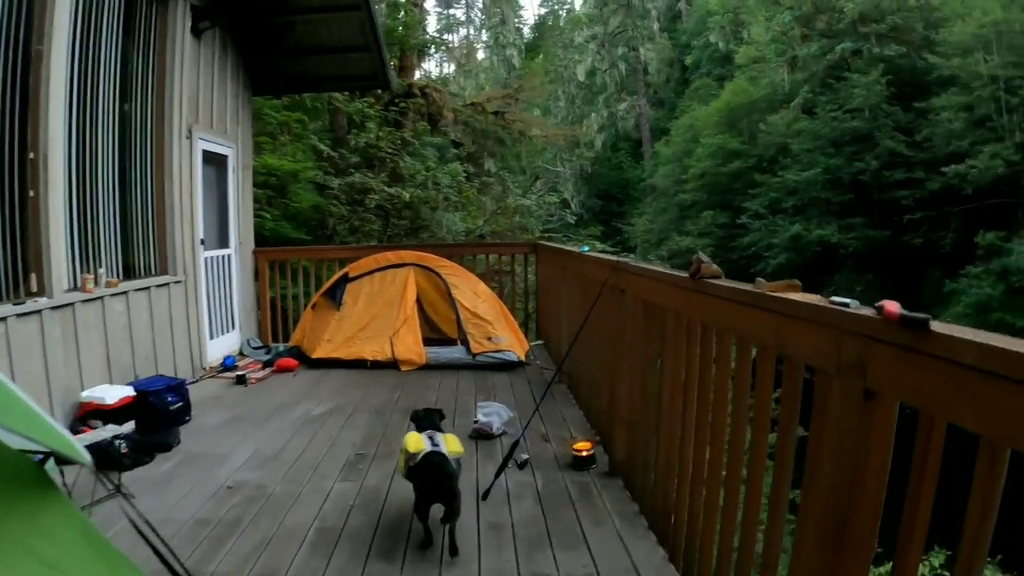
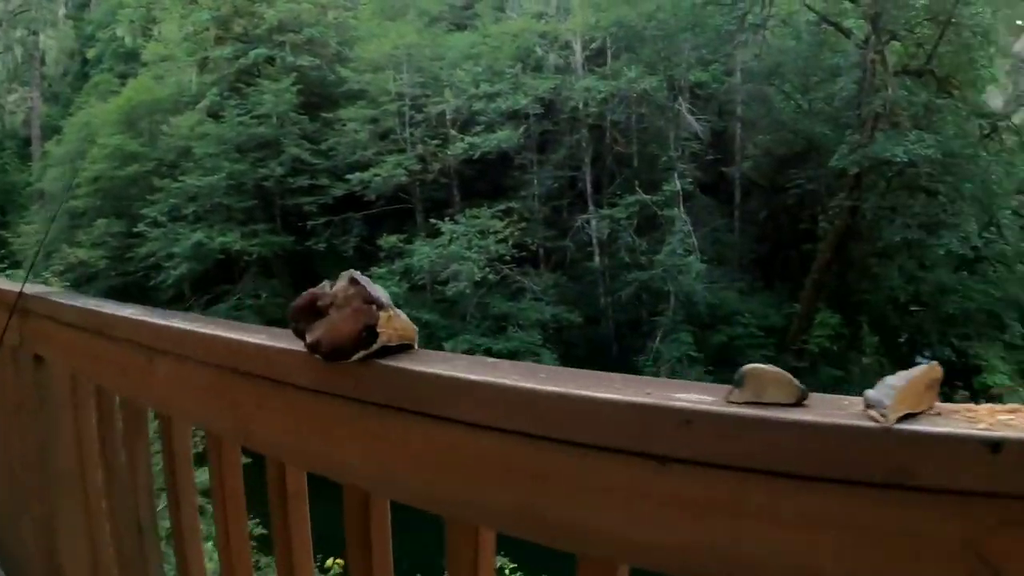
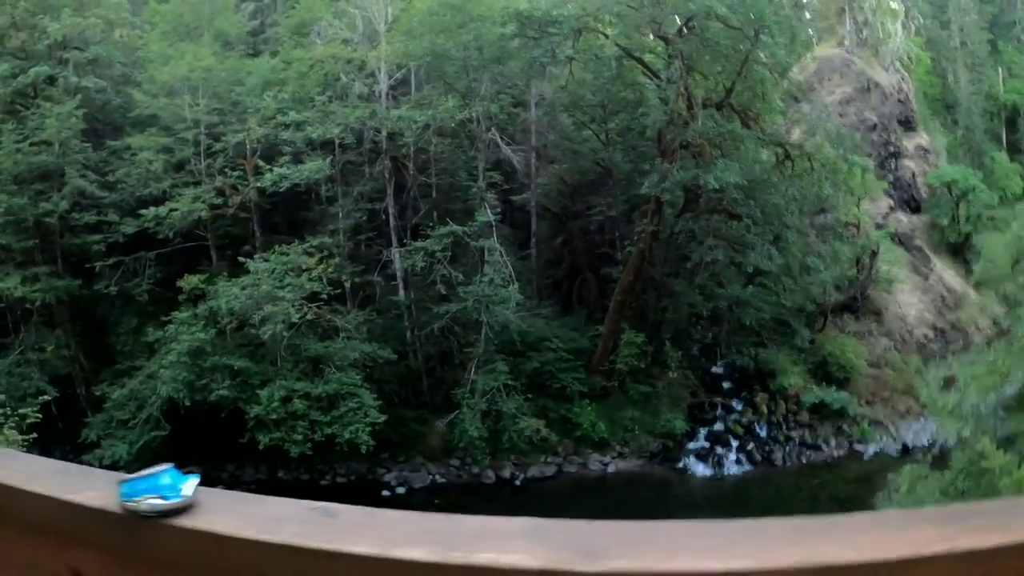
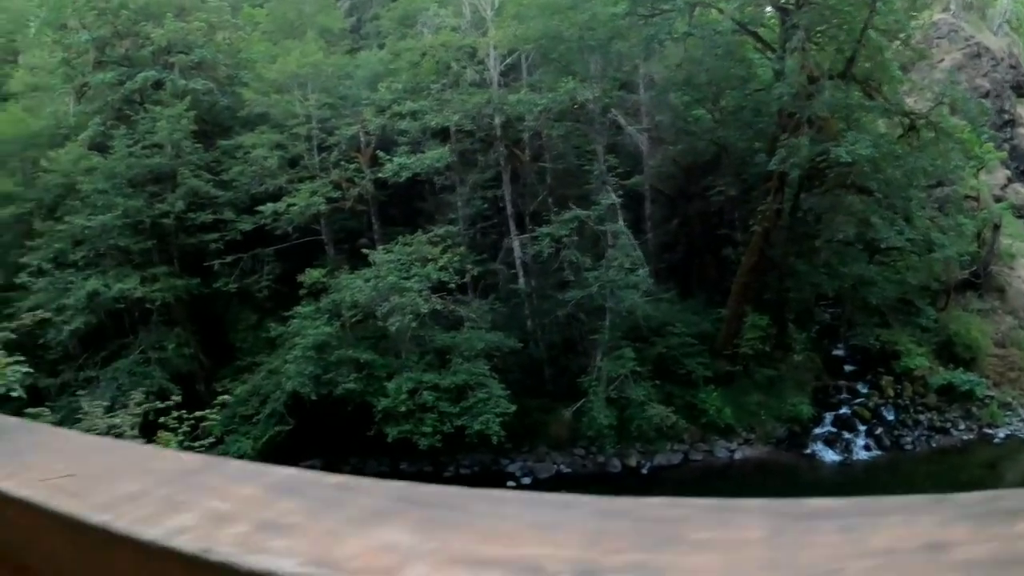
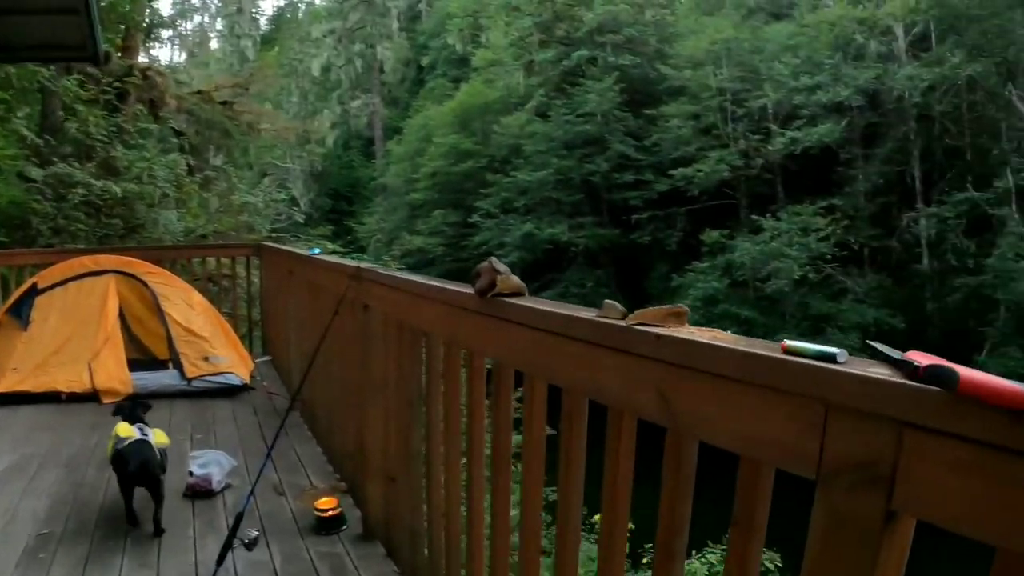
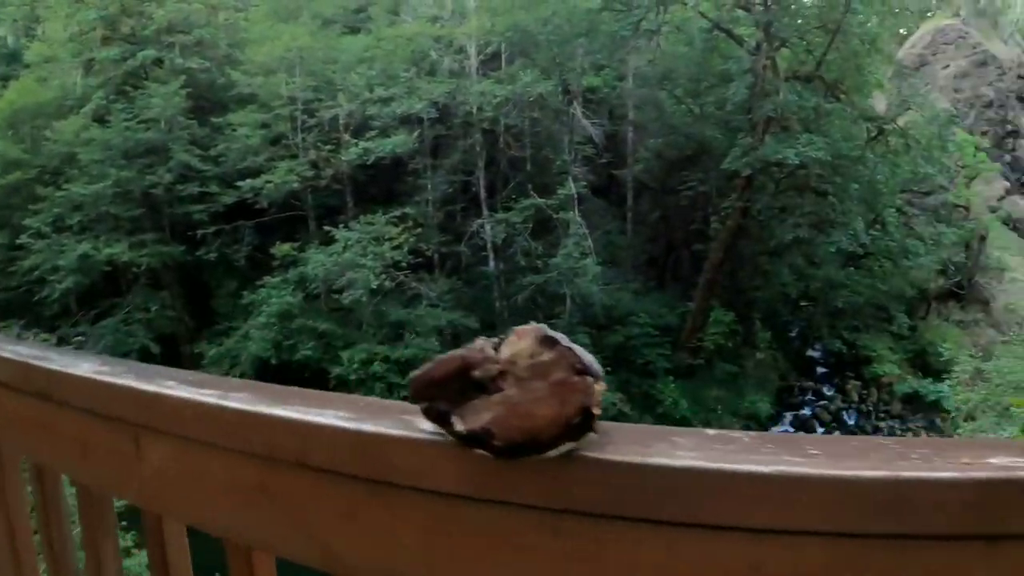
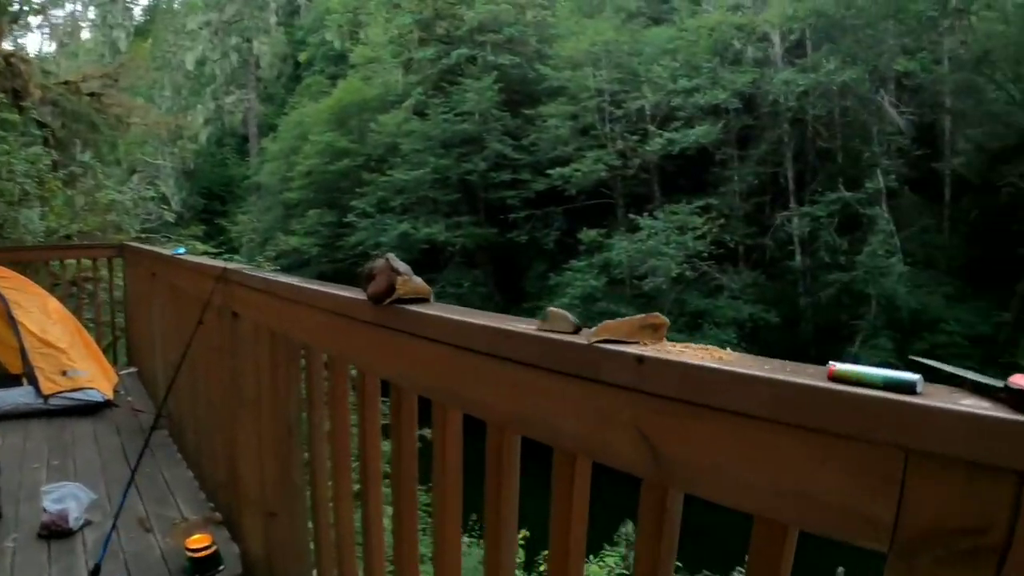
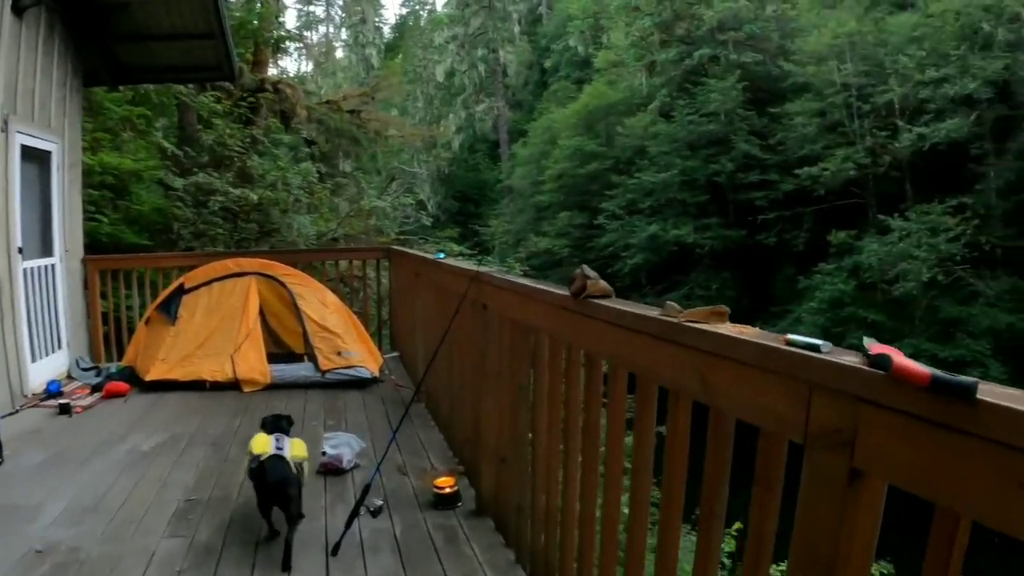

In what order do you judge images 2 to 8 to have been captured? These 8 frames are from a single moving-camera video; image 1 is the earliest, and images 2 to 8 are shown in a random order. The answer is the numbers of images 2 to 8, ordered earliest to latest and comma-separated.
8, 5, 7, 2, 6, 3, 4
